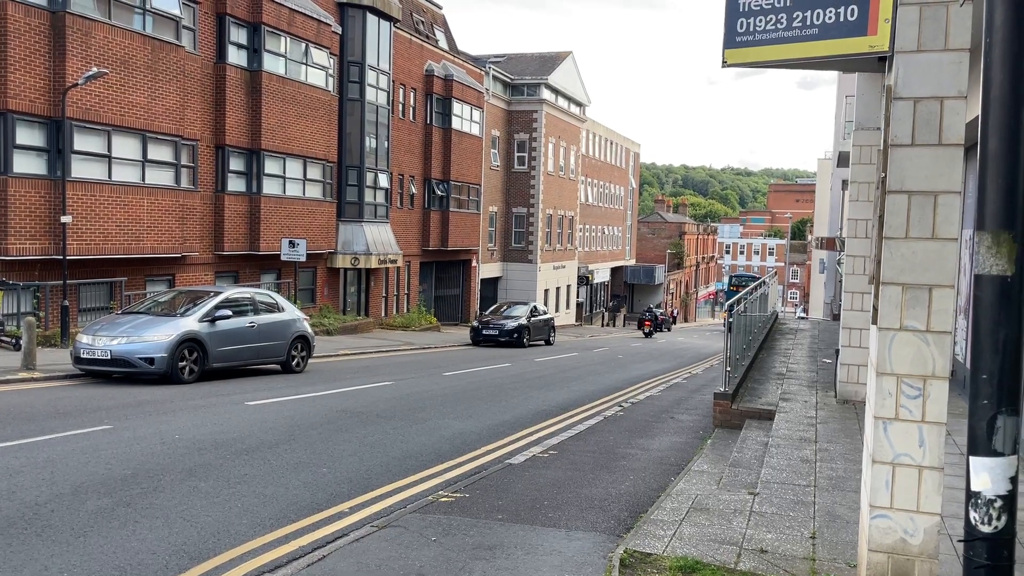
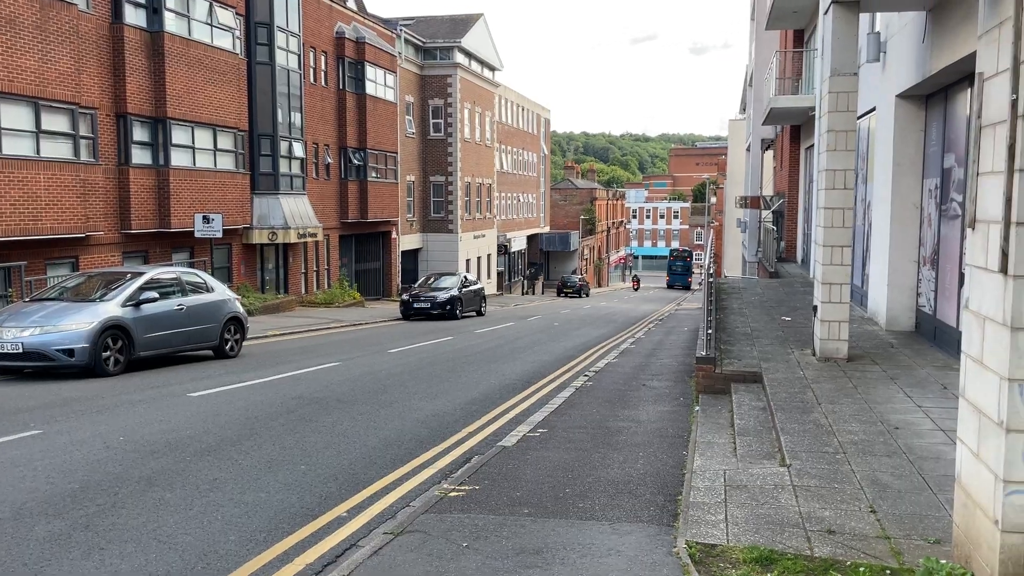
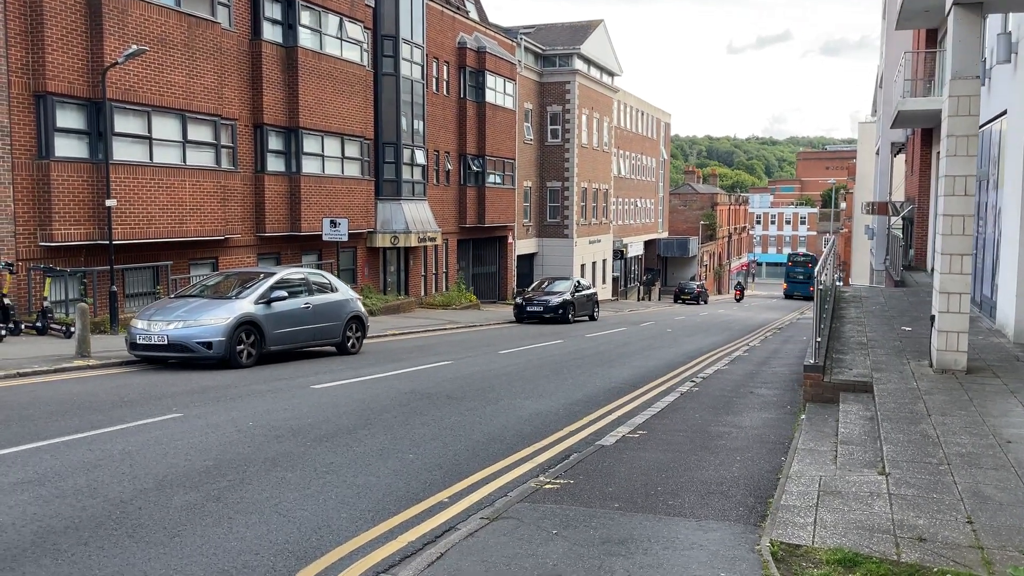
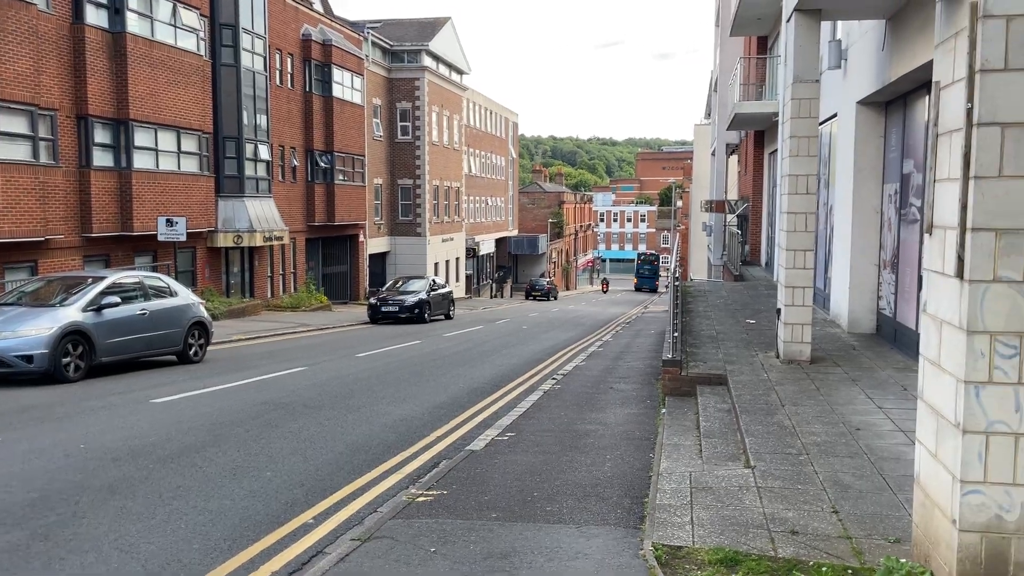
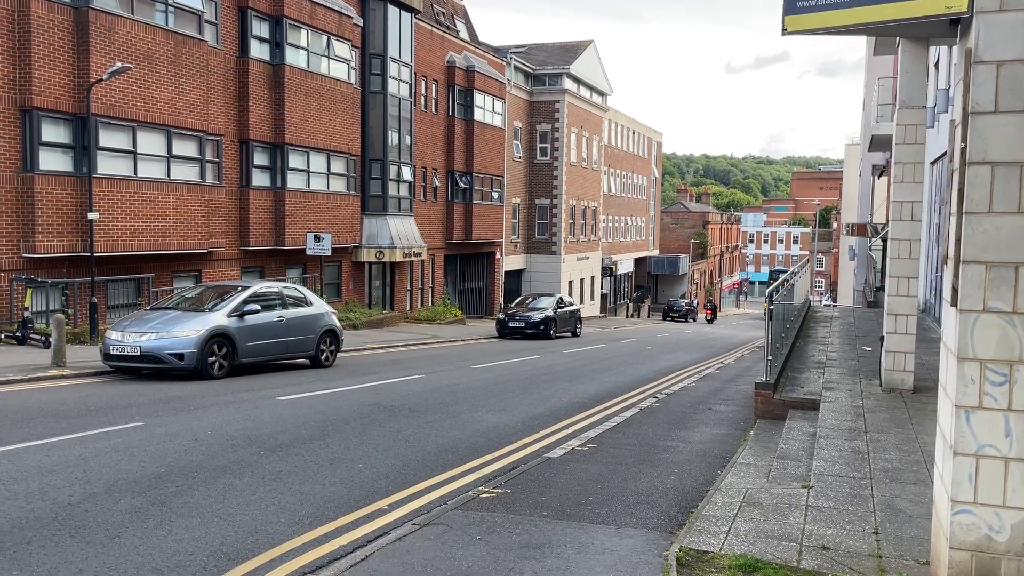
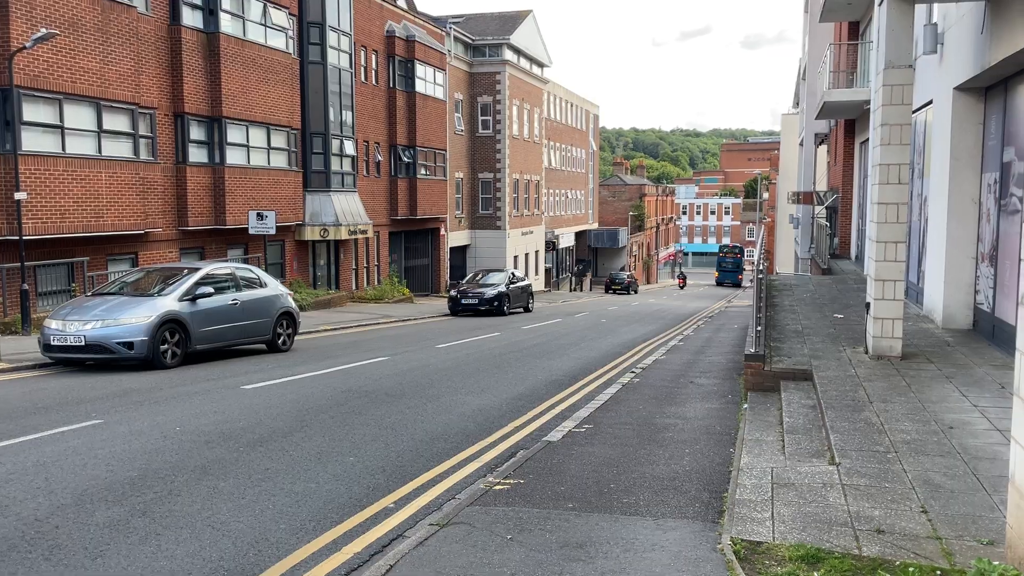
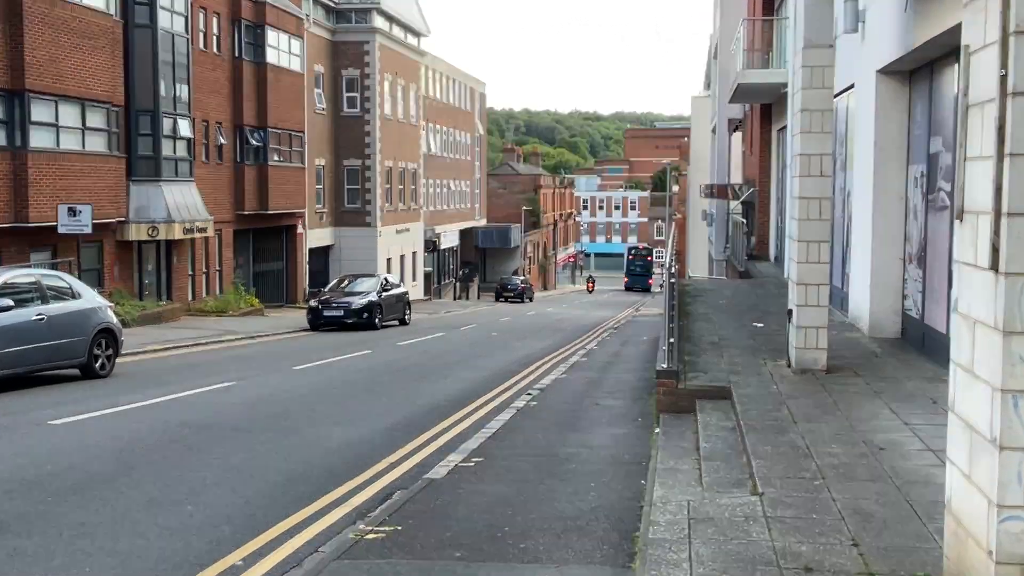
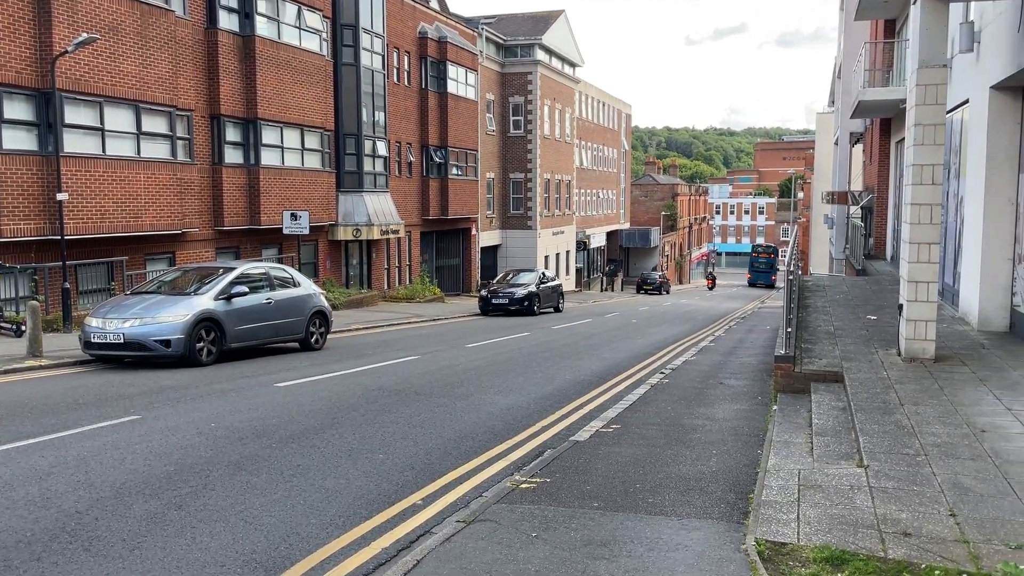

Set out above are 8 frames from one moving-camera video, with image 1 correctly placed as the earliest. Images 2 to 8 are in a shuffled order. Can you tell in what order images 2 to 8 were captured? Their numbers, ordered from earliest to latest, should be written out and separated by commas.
5, 3, 8, 6, 2, 4, 7
